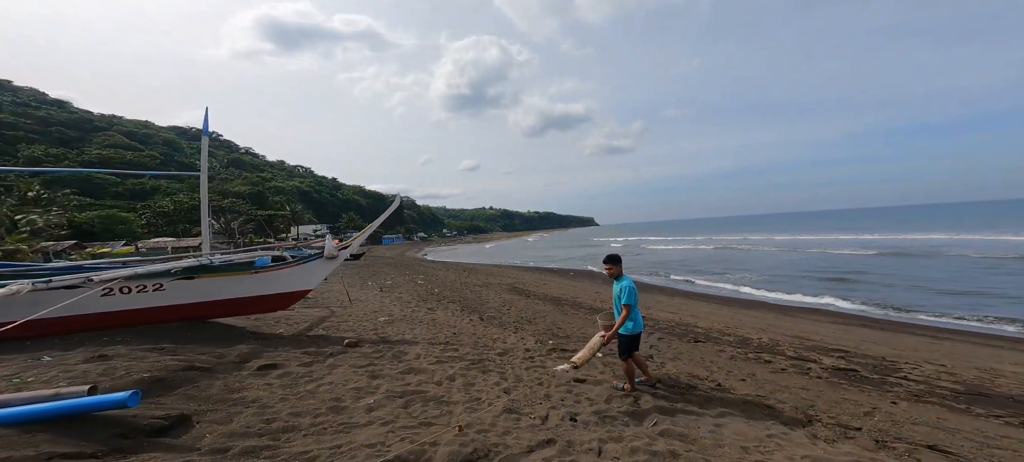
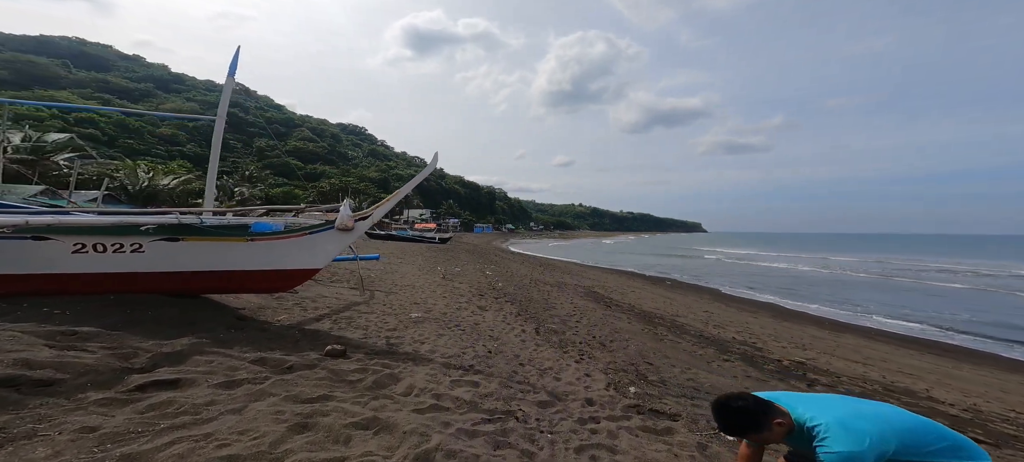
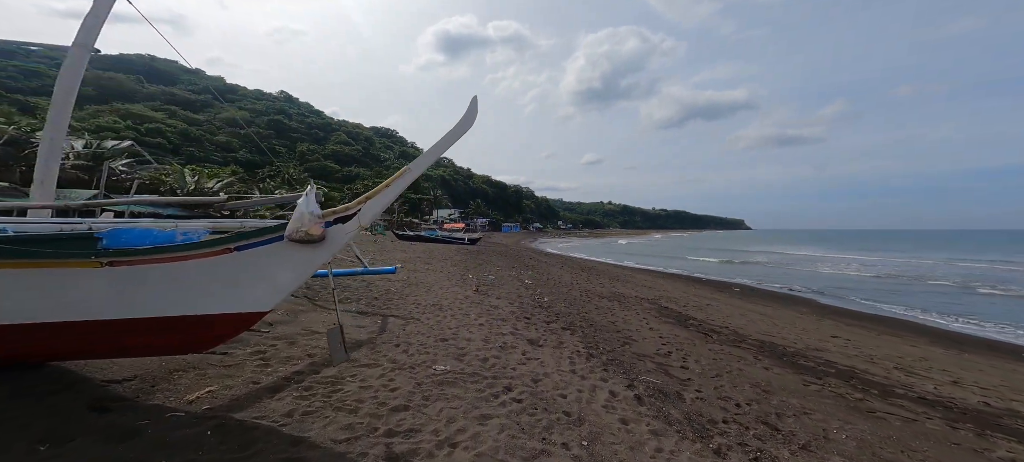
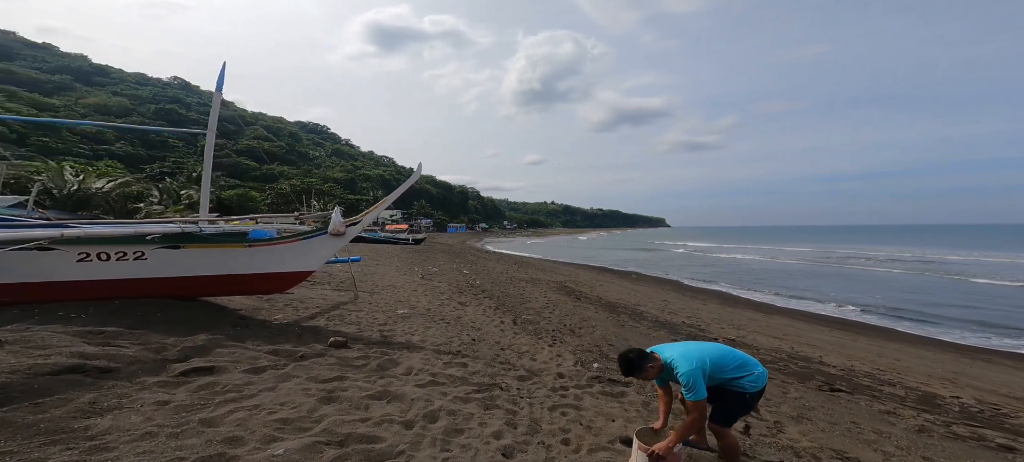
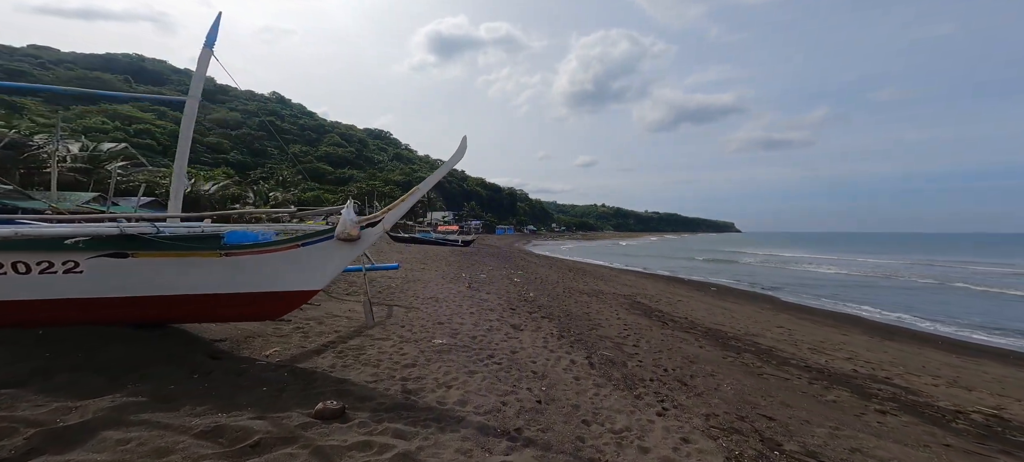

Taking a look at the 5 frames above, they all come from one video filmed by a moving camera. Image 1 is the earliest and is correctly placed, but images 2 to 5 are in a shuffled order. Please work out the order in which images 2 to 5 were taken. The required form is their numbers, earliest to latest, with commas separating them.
4, 2, 5, 3
